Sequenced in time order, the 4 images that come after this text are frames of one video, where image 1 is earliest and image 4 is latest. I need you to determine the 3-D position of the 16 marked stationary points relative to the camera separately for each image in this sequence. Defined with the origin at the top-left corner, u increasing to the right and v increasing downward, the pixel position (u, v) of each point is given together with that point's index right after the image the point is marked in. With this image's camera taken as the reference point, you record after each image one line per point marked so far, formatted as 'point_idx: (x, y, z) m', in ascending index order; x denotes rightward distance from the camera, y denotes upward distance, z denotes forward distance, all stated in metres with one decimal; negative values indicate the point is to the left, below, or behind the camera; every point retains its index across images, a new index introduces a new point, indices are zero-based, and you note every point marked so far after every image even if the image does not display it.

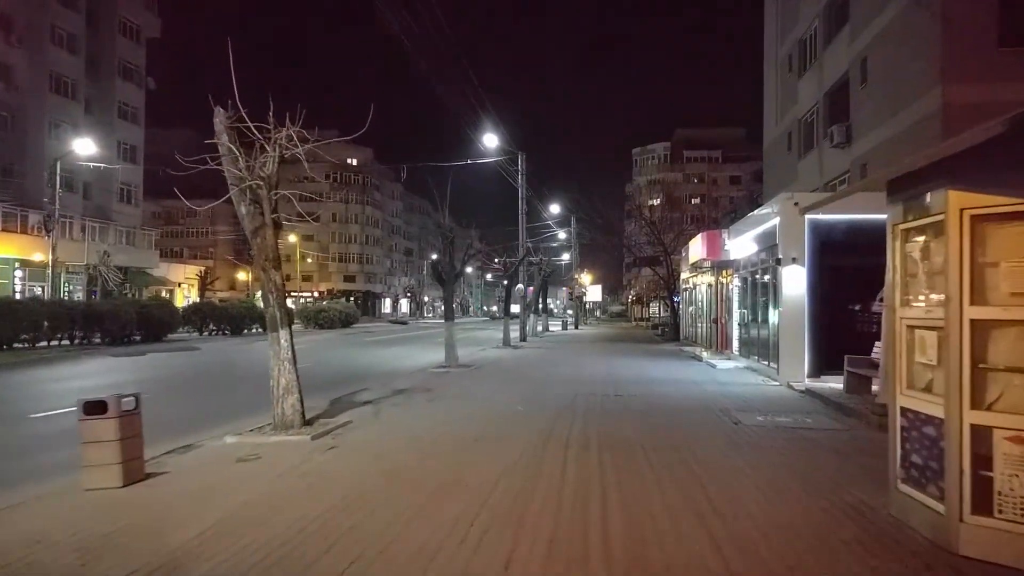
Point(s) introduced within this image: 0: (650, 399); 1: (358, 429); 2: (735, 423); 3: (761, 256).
0: (+2.2, -1.8, +13.6) m
1: (-2.0, -1.8, +11.0) m
2: (+2.9, -1.7, +11.0) m
3: (+5.7, +0.7, +19.7) m
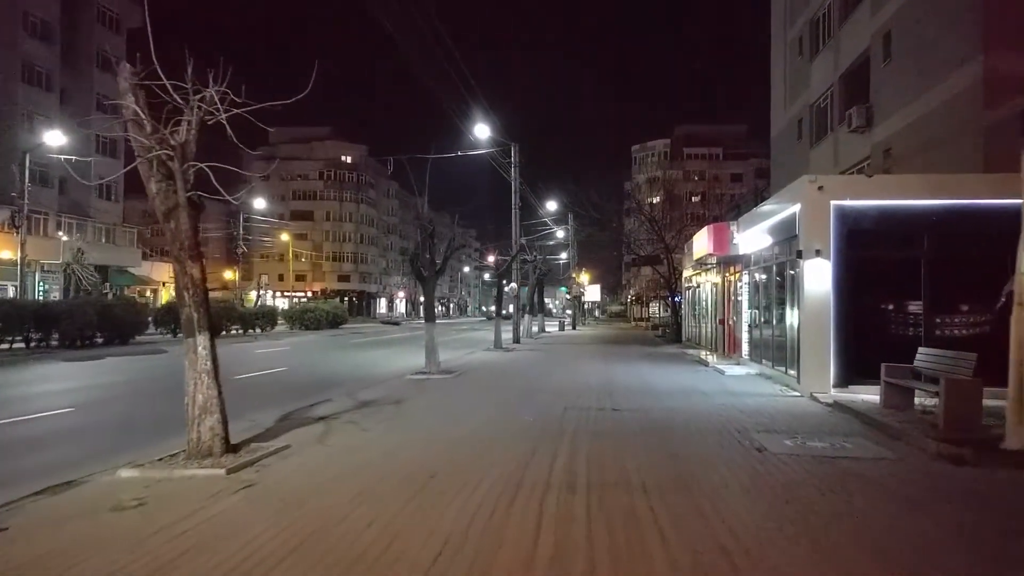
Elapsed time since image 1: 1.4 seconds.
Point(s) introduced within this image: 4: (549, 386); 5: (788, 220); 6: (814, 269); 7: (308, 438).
0: (+1.9, -1.7, +11.6) m
1: (-2.3, -1.8, +9.0) m
2: (+2.6, -1.7, +9.0) m
3: (+5.4, +0.8, +17.6) m
4: (+0.7, -1.9, +16.8) m
5: (+5.1, +1.3, +16.0) m
6: (+4.8, +0.3, +13.8) m
7: (-2.4, -1.8, +10.2) m
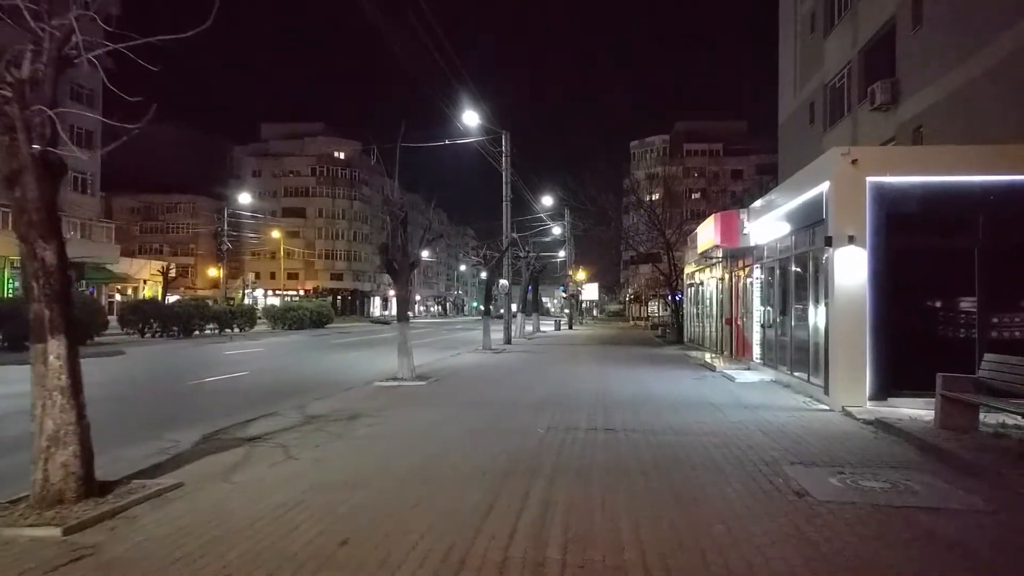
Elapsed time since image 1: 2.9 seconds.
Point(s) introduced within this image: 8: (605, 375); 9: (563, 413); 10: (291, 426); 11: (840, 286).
0: (+1.5, -1.7, +9.4) m
1: (-2.6, -1.7, +6.8) m
2: (+2.2, -1.6, +6.8) m
3: (+5.0, +0.9, +15.4) m
4: (+0.3, -1.8, +14.6) m
5: (+4.8, +1.3, +13.7) m
6: (+4.5, +0.4, +11.6) m
7: (-2.8, -1.7, +8.0) m
8: (+2.0, -1.9, +18.8) m
9: (+0.7, -1.7, +11.8) m
10: (-2.9, -1.8, +11.3) m
11: (+4.4, 0.0, +11.5) m
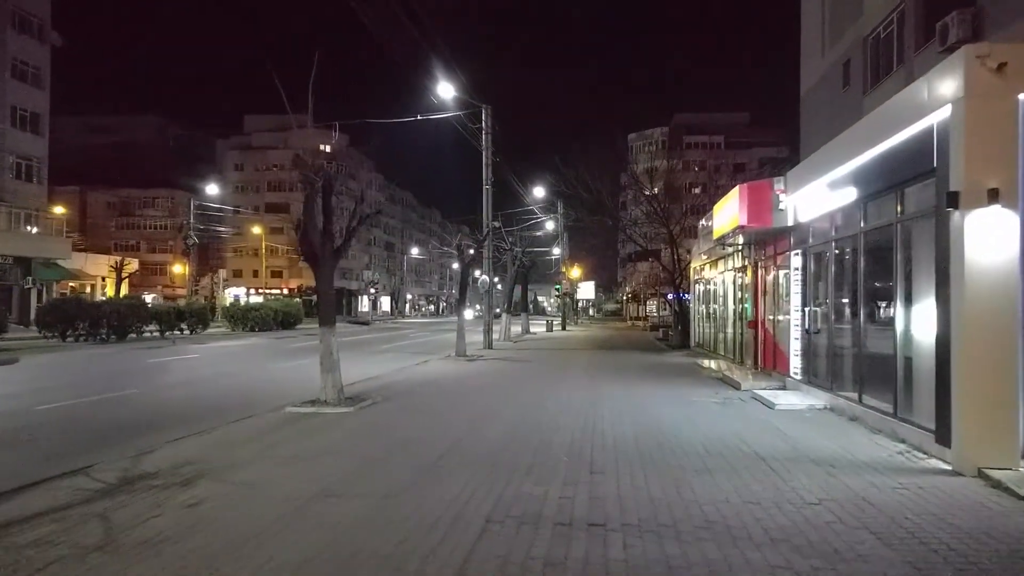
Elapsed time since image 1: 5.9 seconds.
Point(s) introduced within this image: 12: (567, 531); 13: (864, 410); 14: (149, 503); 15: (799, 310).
0: (+0.9, -1.5, +4.9) m
1: (-3.2, -1.6, +2.3) m
2: (+1.6, -1.5, +2.3) m
3: (+4.4, +1.0, +11.0) m
4: (-0.3, -1.7, +10.1) m
5: (+4.2, +1.5, +9.3) m
6: (+3.9, +0.5, +7.1) m
7: (-3.3, -1.6, +3.5) m
8: (+1.4, -1.8, +14.4) m
9: (+0.1, -1.6, +7.4) m
10: (-3.5, -1.7, +6.8) m
11: (+3.8, +0.1, +7.1) m
12: (+0.3, -1.6, +5.6) m
13: (+4.3, -1.5, +10.5) m
14: (-2.9, -1.7, +6.8) m
15: (+4.7, -0.4, +14.1) m
